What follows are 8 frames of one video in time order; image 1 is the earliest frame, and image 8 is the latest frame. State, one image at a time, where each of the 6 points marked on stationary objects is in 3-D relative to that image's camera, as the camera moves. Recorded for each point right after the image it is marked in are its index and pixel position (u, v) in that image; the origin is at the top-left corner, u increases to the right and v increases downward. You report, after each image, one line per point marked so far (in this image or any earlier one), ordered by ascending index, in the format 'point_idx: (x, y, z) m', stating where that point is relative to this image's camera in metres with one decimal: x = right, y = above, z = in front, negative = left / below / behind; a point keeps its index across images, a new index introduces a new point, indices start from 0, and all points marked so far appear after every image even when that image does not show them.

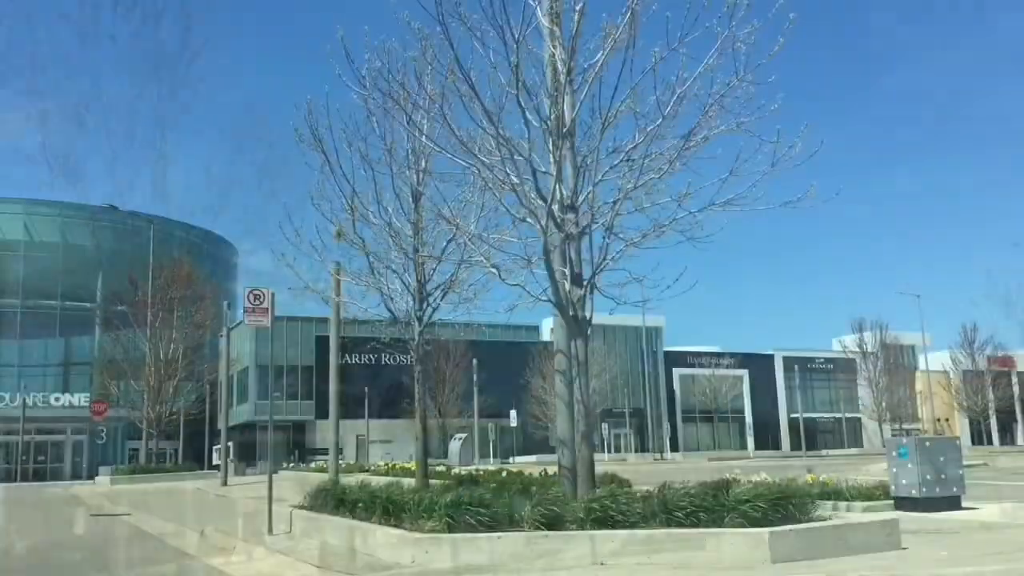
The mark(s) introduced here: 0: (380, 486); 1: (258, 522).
0: (-2.3, -3.4, +16.9) m
1: (-4.7, -4.4, +18.6) m
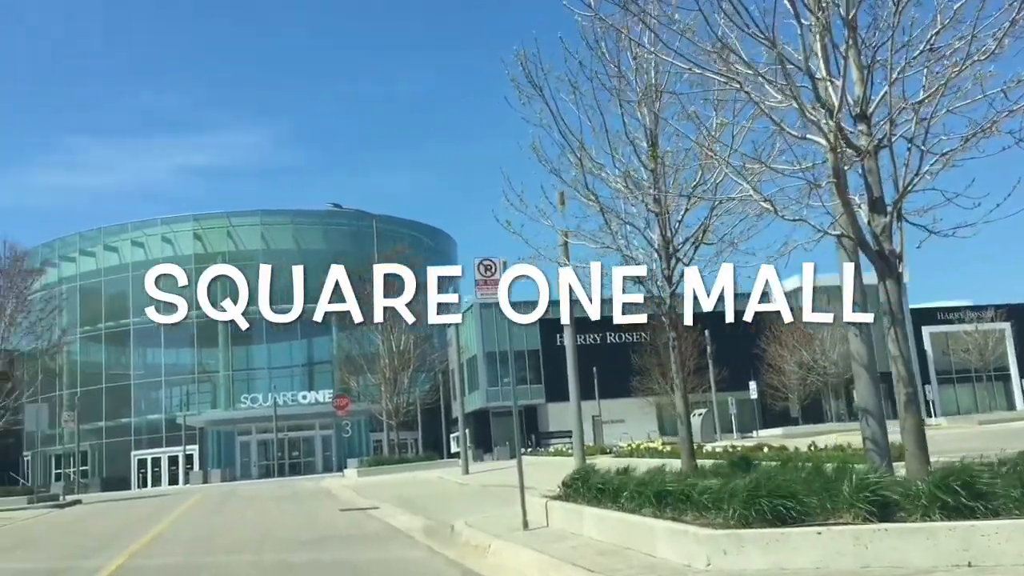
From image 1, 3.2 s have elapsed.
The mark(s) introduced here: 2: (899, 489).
0: (+2.0, -2.8, +14.8) m
1: (0.0, -3.9, +17.0) m
2: (+3.6, -1.9, +9.2) m
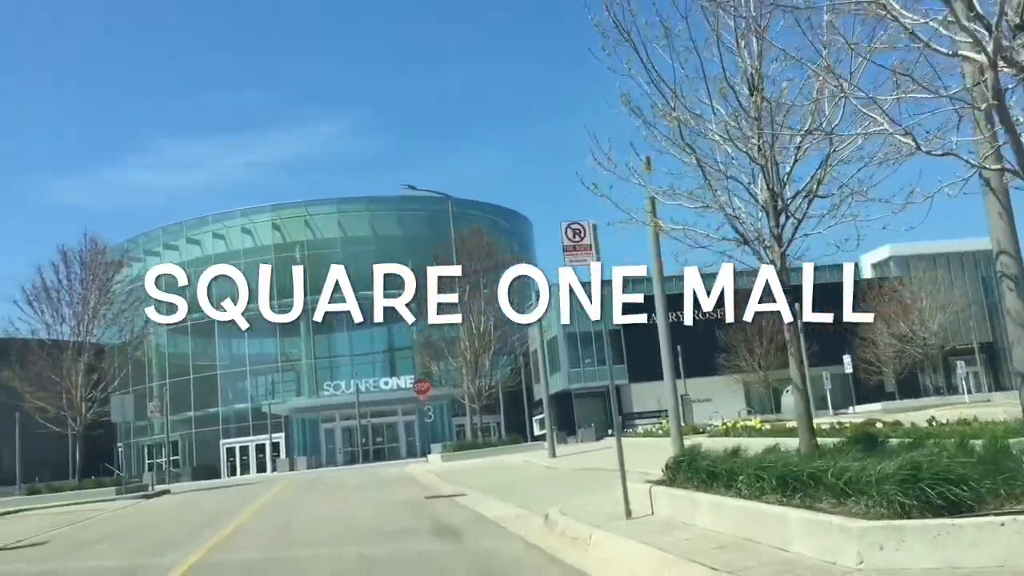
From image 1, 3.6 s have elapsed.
0: (+3.3, -2.2, +13.3) m
1: (+1.6, -3.4, +15.7) m
2: (+4.5, -1.4, +7.6) m
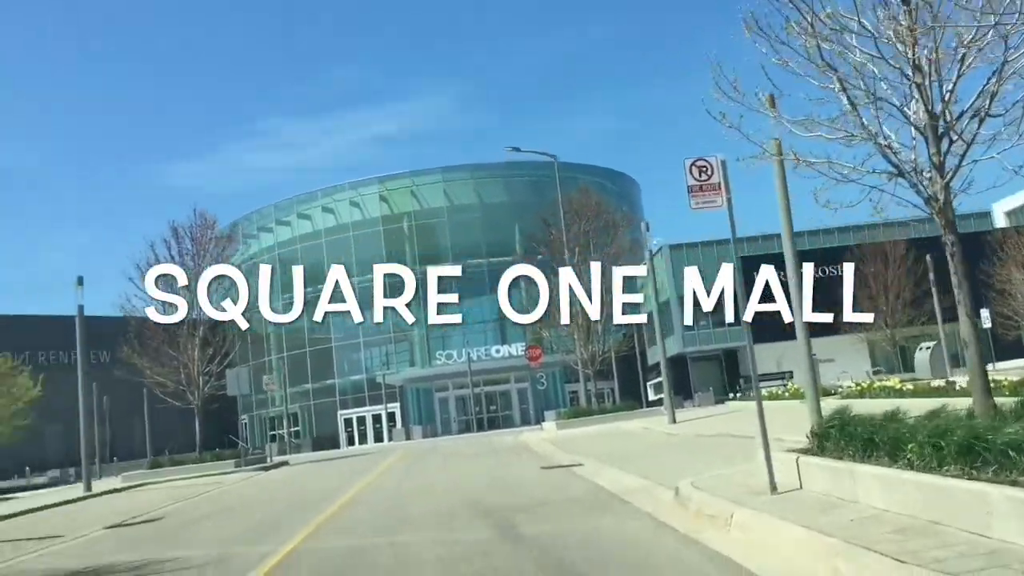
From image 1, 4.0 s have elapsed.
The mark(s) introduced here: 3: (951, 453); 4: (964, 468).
0: (+4.8, -1.5, +11.6) m
1: (+3.4, -2.6, +14.1) m
2: (+5.3, -0.9, +5.7) m
3: (+4.0, -1.5, +8.9) m
4: (+4.0, -1.6, +8.6) m
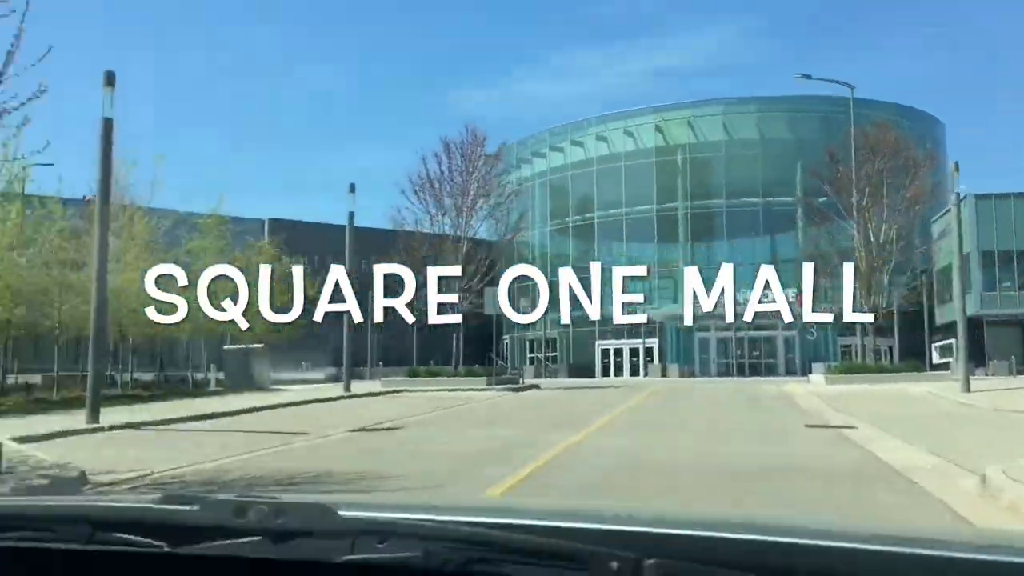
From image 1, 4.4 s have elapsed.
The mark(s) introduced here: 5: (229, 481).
0: (+7.2, -1.2, +8.2) m
1: (+6.5, -2.0, +11.2) m
2: (+6.2, -0.9, +2.4) m
3: (+5.7, -1.2, +5.9) m
4: (+5.7, -1.3, +5.7) m
5: (-3.4, -2.3, +11.6) m
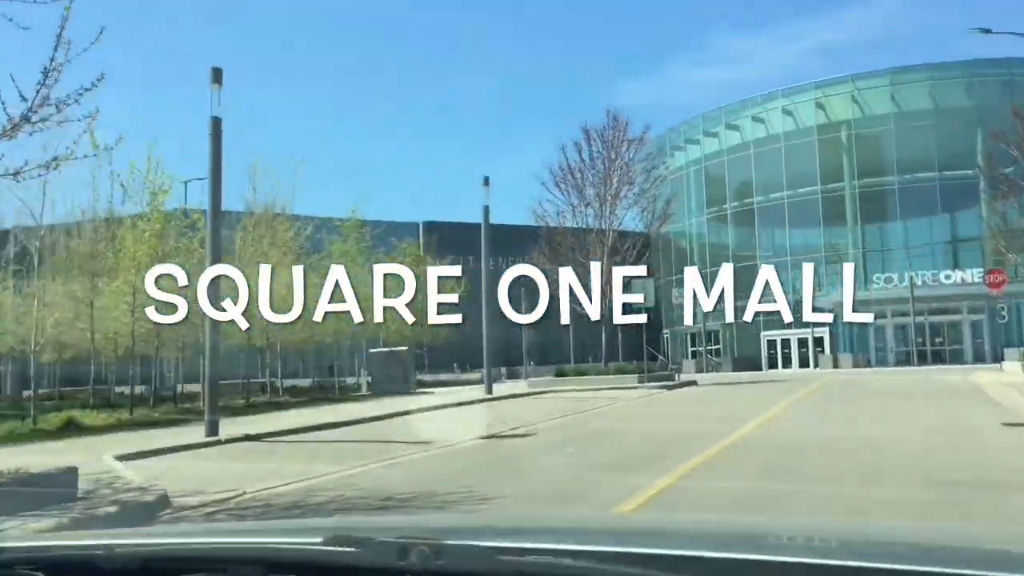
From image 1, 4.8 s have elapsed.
0: (+7.8, -0.7, +5.3) m
1: (+7.6, -1.6, +8.3) m
2: (+5.8, -0.5, -0.3) m
3: (+5.9, -0.9, +3.2) m
4: (+5.9, -1.0, +3.0) m
5: (-2.1, -2.3, +10.4) m
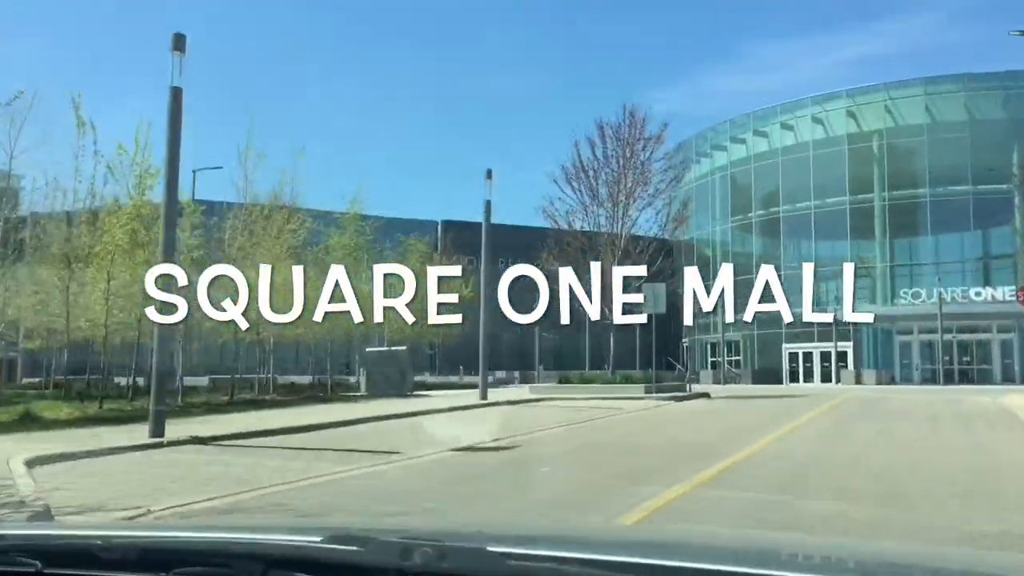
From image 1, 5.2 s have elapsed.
0: (+7.2, -0.9, +3.5) m
1: (+7.0, -1.8, +6.5) m
2: (+5.1, -0.6, -2.1) m
3: (+5.3, -1.0, +1.4) m
4: (+5.2, -1.1, +1.2) m
5: (-2.6, -2.1, +8.8) m
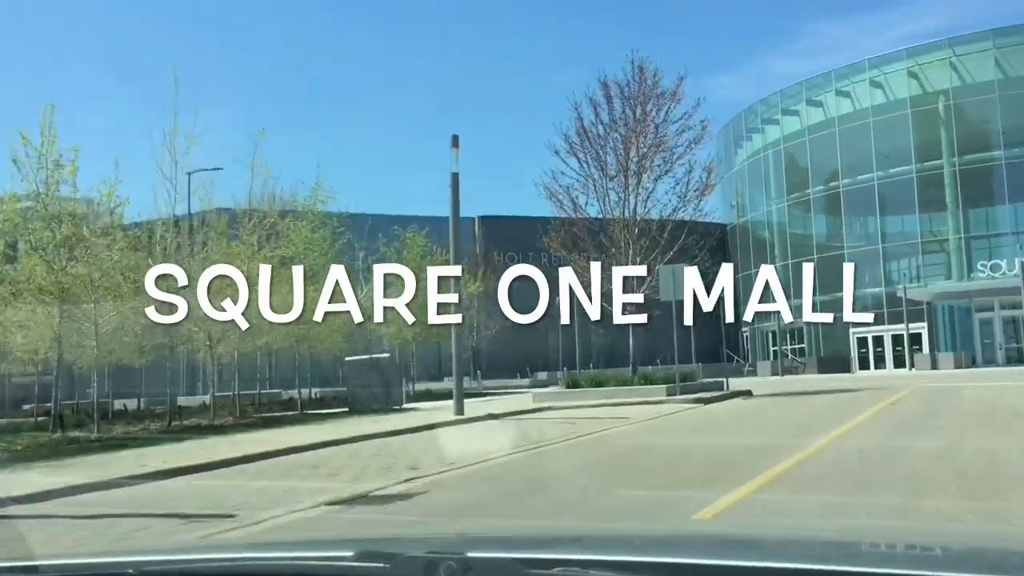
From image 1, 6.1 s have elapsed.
0: (+5.1, -0.4, -1.8) m
1: (+5.2, -1.2, +1.2) m
2: (+2.6, -0.2, -7.2) m
3: (+3.0, -0.5, -3.7) m
4: (+2.9, -0.6, -3.9) m
5: (-4.3, -2.1, +4.1) m
